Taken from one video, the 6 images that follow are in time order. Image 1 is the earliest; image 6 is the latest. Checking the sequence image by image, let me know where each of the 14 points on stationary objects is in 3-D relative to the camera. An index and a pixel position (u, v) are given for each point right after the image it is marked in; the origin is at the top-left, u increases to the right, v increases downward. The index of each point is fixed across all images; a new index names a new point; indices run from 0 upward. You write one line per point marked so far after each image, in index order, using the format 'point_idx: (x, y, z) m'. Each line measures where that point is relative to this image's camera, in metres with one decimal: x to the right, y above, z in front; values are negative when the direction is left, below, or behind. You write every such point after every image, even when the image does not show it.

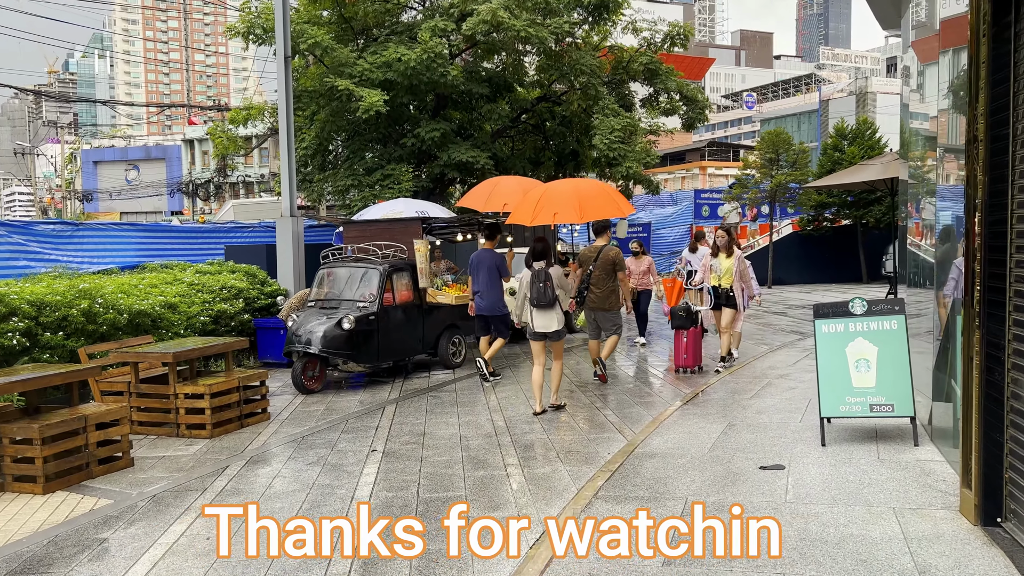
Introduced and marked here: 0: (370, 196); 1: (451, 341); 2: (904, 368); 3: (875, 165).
0: (-2.7, +1.7, +15.0) m
1: (-0.8, -0.7, +11.3) m
2: (+2.8, -0.6, +5.8) m
3: (+6.2, +2.1, +13.8) m
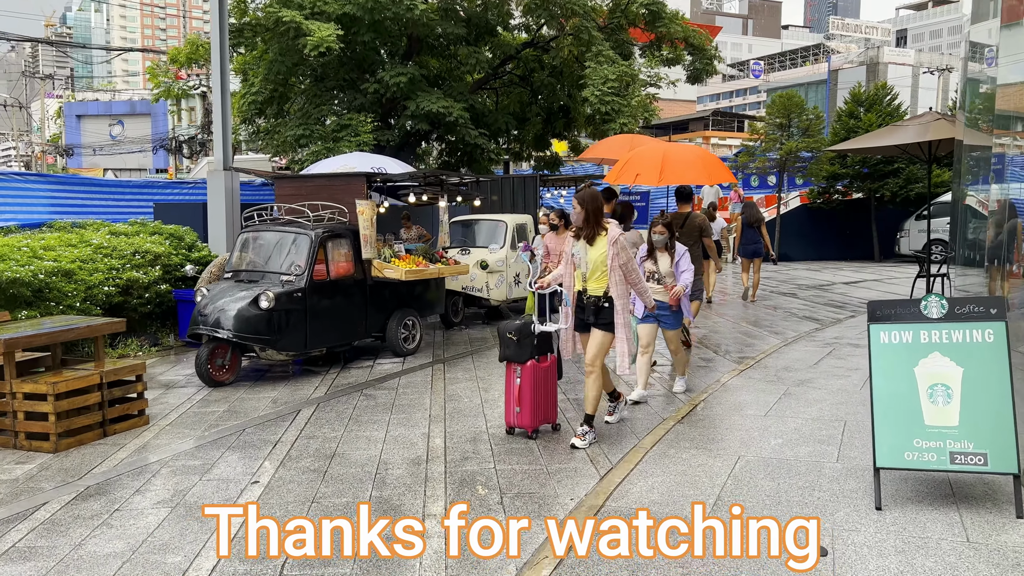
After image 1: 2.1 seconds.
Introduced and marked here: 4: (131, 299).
0: (-3.0, +2.2, +13.0) m
1: (-1.3, -0.4, +9.5) m
2: (+2.4, -0.5, +4.0) m
3: (+5.8, +2.4, +11.9) m
4: (-4.6, -0.1, +9.8) m
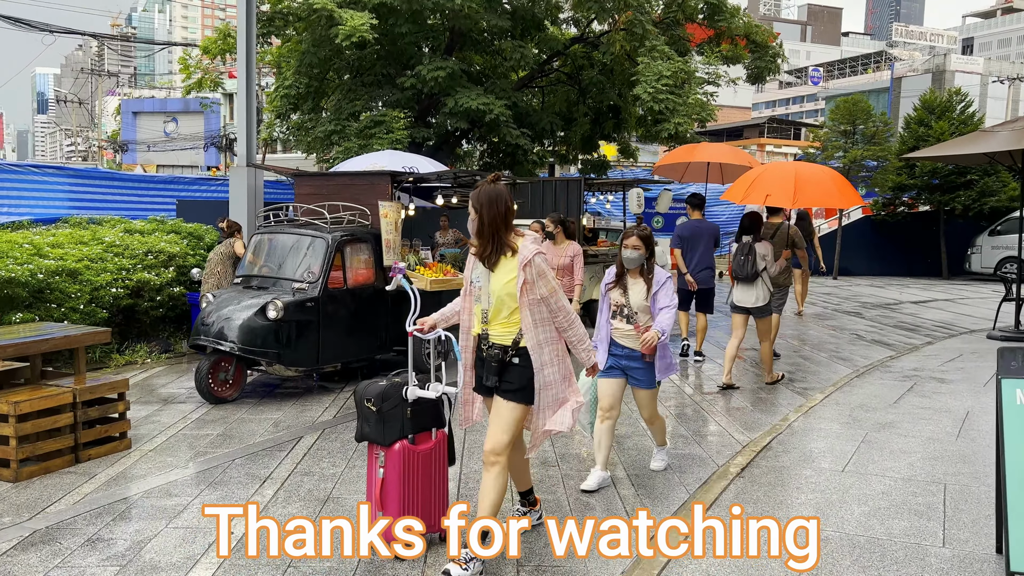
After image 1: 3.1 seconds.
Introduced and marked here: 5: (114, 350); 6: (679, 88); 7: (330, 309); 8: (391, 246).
0: (-2.4, +2.1, +12.3) m
1: (-0.9, -0.5, +8.6) m
2: (+2.4, -0.7, +2.9) m
3: (+6.4, +2.0, +10.7) m
4: (-4.2, -0.2, +9.2) m
5: (-4.5, -0.7, +9.1) m
6: (+2.7, +3.2, +13.2) m
7: (-1.7, -0.2, +7.6) m
8: (-1.2, +0.4, +8.2) m
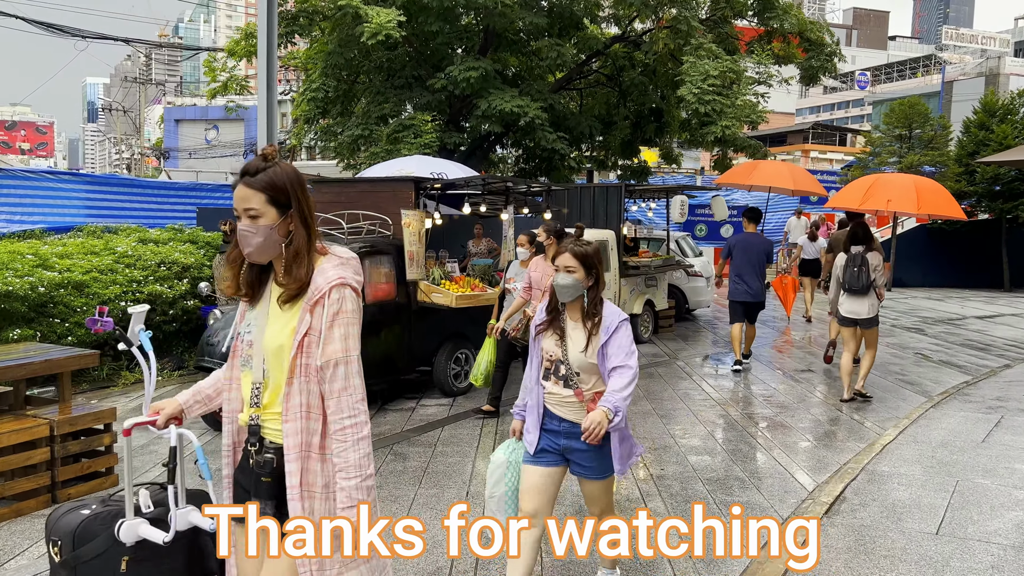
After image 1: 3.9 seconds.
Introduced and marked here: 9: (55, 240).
0: (-1.9, +1.9, +11.7) m
1: (-0.6, -0.7, +8.0) m
2: (+2.5, -0.9, +2.1) m
3: (+6.8, +1.8, +9.6) m
4: (-3.8, -0.3, +8.6) m
5: (-4.1, -0.8, +8.6) m
6: (+3.3, +3.0, +12.4) m
7: (-1.4, -0.3, +7.0) m
8: (-0.9, +0.3, +7.5) m
9: (-5.1, +0.6, +9.1) m
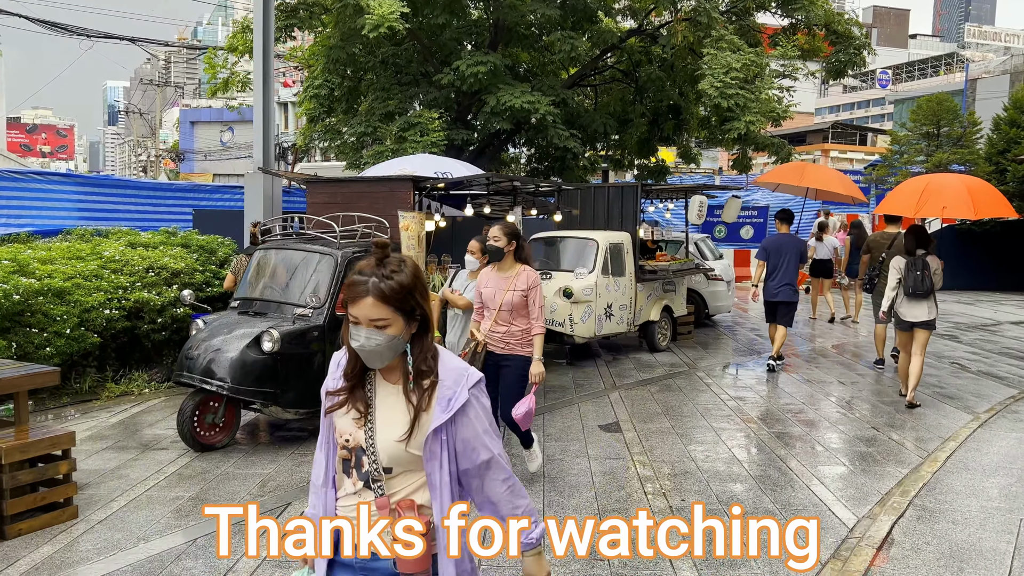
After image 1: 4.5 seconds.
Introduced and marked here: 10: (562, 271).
0: (-1.7, +1.9, +11.2) m
1: (-0.5, -0.7, +7.4) m
2: (+2.4, -0.9, +1.5) m
3: (+6.9, +1.8, +8.9) m
4: (-3.7, -0.4, +8.2) m
5: (-4.0, -0.9, +8.1) m
6: (+3.4, +2.9, +11.7) m
7: (-1.4, -0.4, +6.4) m
8: (-0.8, +0.2, +7.0) m
9: (-5.0, +0.5, +8.7) m
10: (+0.6, +0.2, +9.8) m
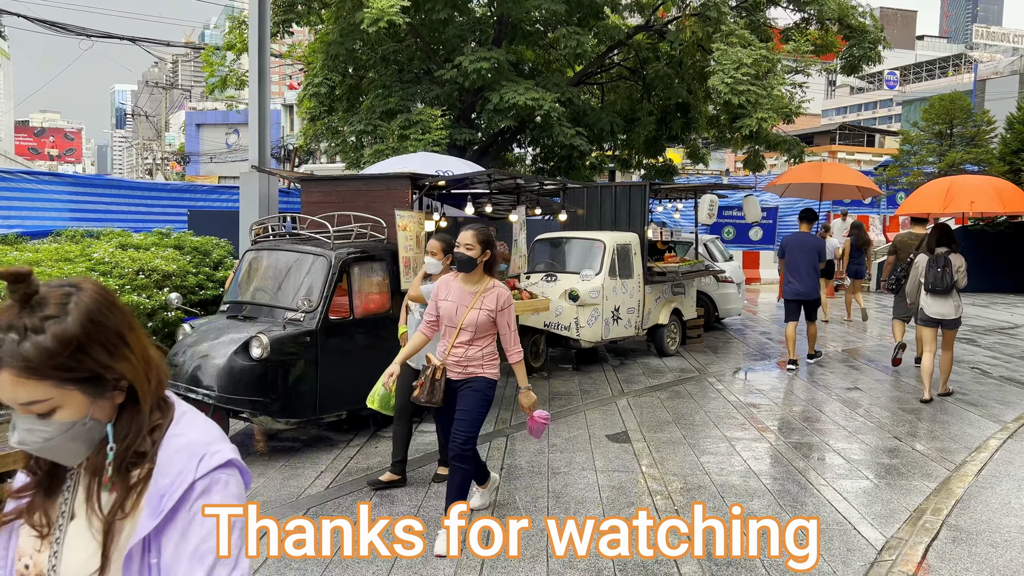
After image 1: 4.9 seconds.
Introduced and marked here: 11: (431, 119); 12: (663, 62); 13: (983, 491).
0: (-1.7, +1.8, +10.9) m
1: (-0.5, -0.8, +7.1) m
2: (+2.4, -0.9, +1.1) m
3: (+7.0, +1.7, +8.6) m
4: (-3.7, -0.4, +7.9) m
5: (-4.0, -0.9, +7.8) m
6: (+3.5, +2.9, +11.4) m
7: (-1.3, -0.4, +6.1) m
8: (-0.8, +0.2, +6.7) m
9: (-5.0, +0.5, +8.4) m
10: (+0.6, +0.2, +9.4) m
11: (-1.1, +2.2, +10.8) m
12: (+2.4, +3.6, +13.1) m
13: (+2.9, -1.2, +5.0) m
